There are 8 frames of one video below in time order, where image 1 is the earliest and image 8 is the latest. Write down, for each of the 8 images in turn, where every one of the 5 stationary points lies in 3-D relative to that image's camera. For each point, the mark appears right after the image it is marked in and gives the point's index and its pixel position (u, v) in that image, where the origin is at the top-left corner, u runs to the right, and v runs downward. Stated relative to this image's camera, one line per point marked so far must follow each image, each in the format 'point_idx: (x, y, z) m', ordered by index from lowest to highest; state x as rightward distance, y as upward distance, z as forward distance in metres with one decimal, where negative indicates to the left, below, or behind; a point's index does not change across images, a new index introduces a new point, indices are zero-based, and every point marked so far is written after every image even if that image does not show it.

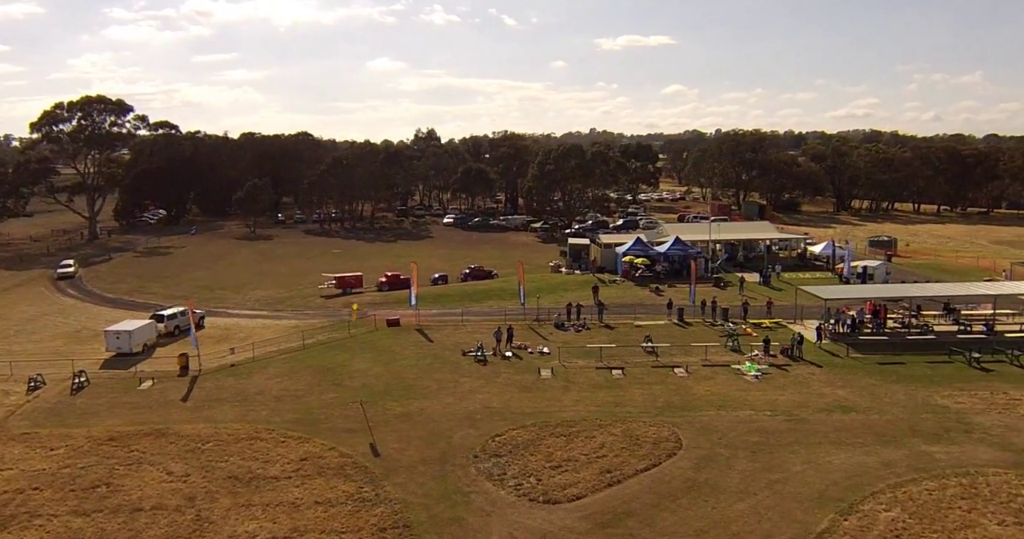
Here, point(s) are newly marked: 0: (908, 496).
0: (+11.5, -6.6, +19.5) m
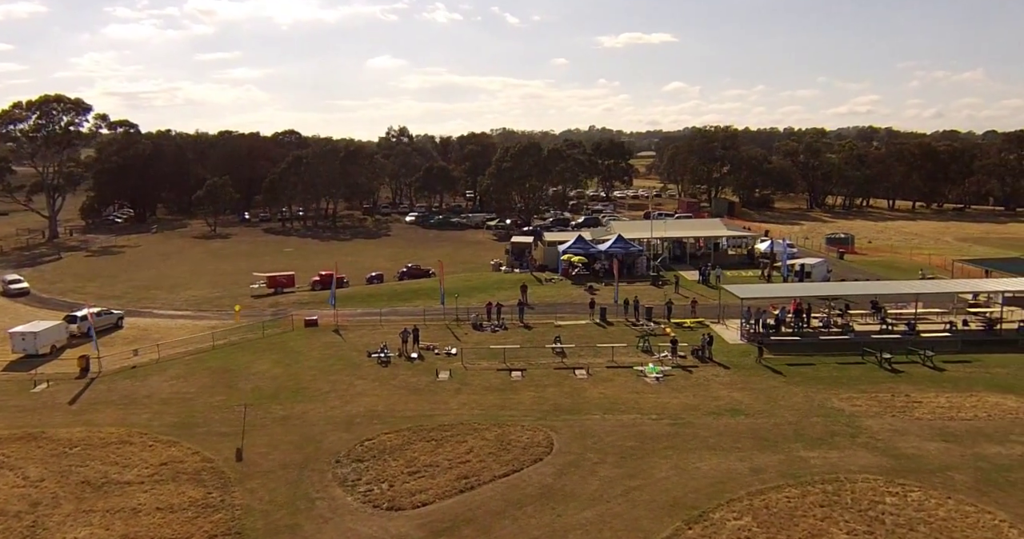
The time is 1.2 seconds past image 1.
0: (+7.1, -6.5, +18.8) m
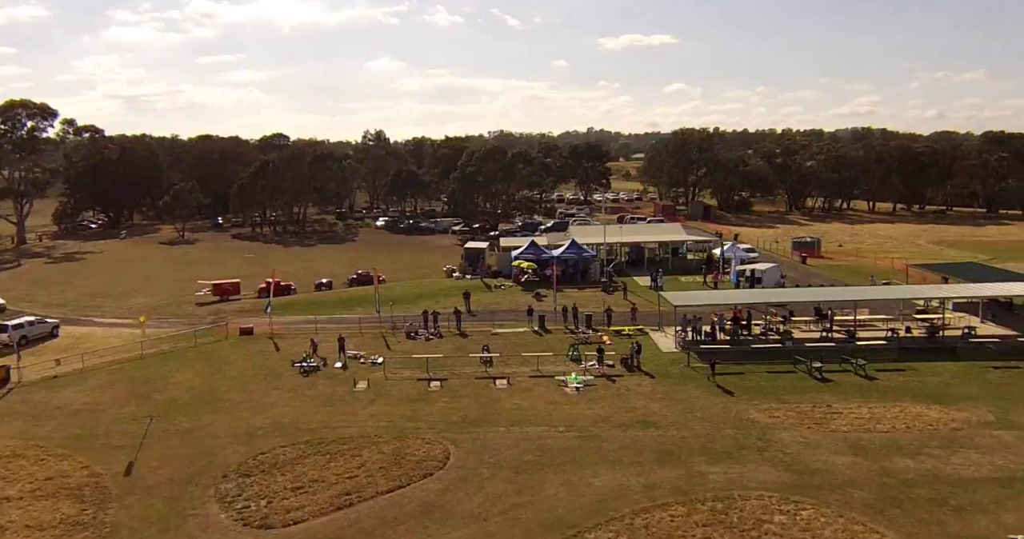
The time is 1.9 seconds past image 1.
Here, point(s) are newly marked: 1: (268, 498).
0: (+3.6, -6.8, +18.1) m
1: (-7.1, -6.7, +19.8) m
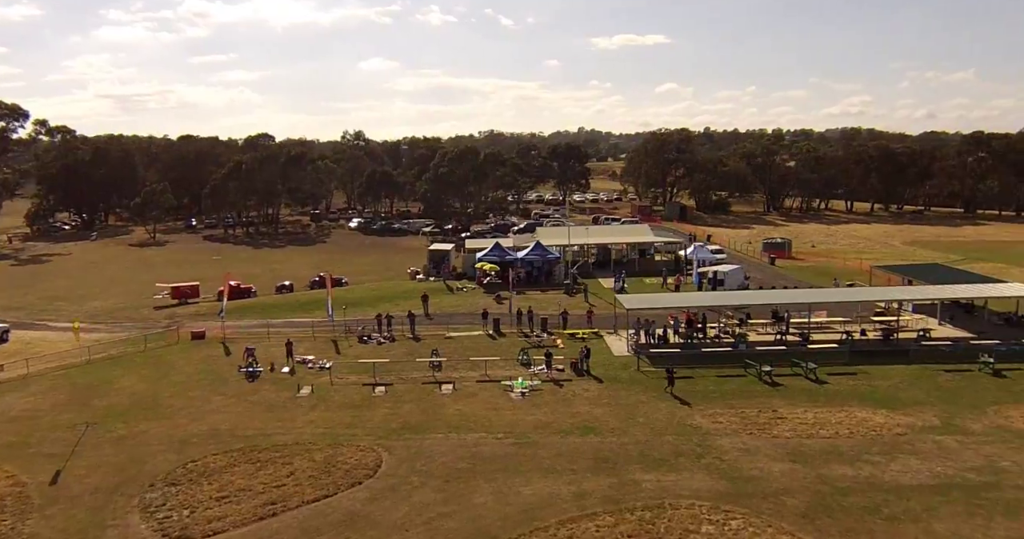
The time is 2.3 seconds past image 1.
0: (+1.6, -6.9, +17.7) m
1: (-9.2, -6.9, +19.4) m
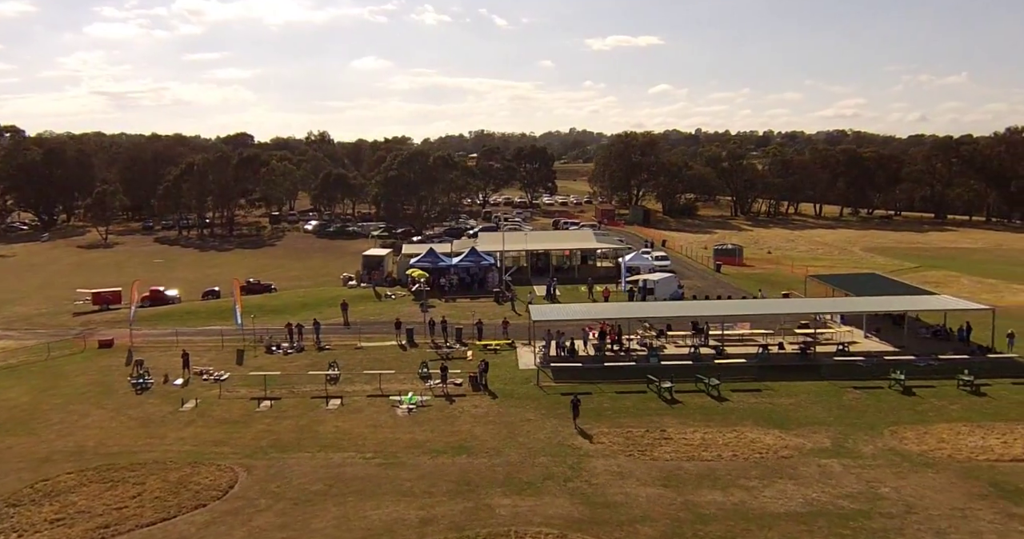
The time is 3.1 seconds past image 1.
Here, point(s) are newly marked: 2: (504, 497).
0: (-2.8, -7.4, +16.9) m
1: (-13.6, -7.3, +18.5) m
2: (-0.2, -6.7, +20.0) m
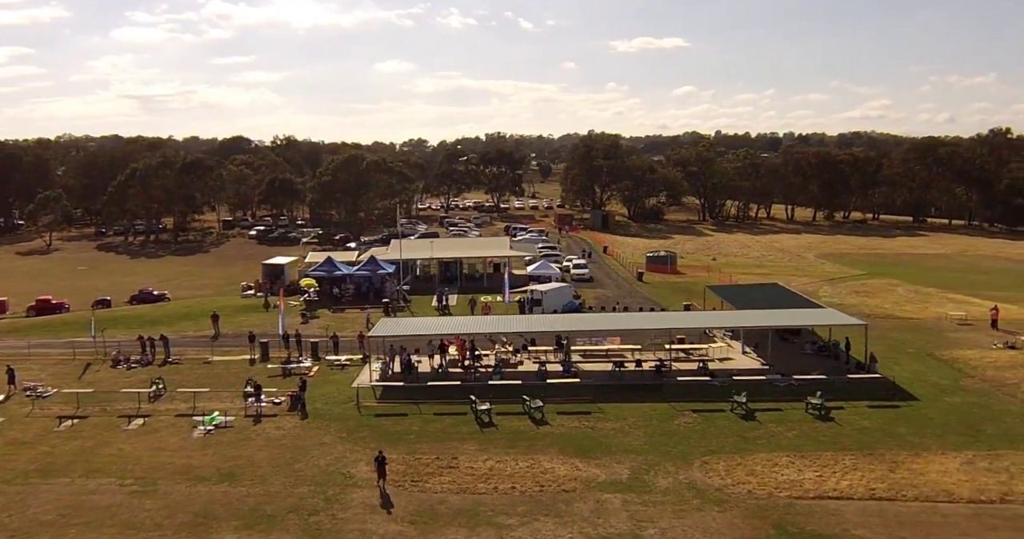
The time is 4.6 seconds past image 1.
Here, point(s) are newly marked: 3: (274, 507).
0: (-10.4, -7.9, +15.7) m
1: (-21.1, -7.8, +17.9) m
2: (-7.7, -7.3, +18.7) m
3: (-6.9, -6.9, +19.9) m
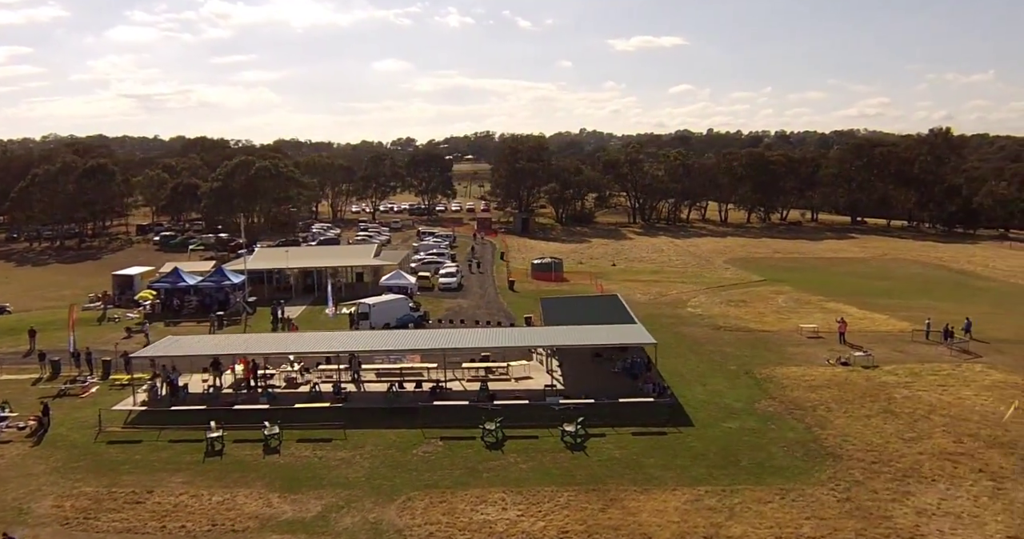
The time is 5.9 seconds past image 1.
0: (-19.9, -8.7, +14.5) m
1: (-30.6, -8.5, +16.9) m
2: (-17.2, -8.0, +17.5) m
3: (-16.4, -7.7, +18.7) m
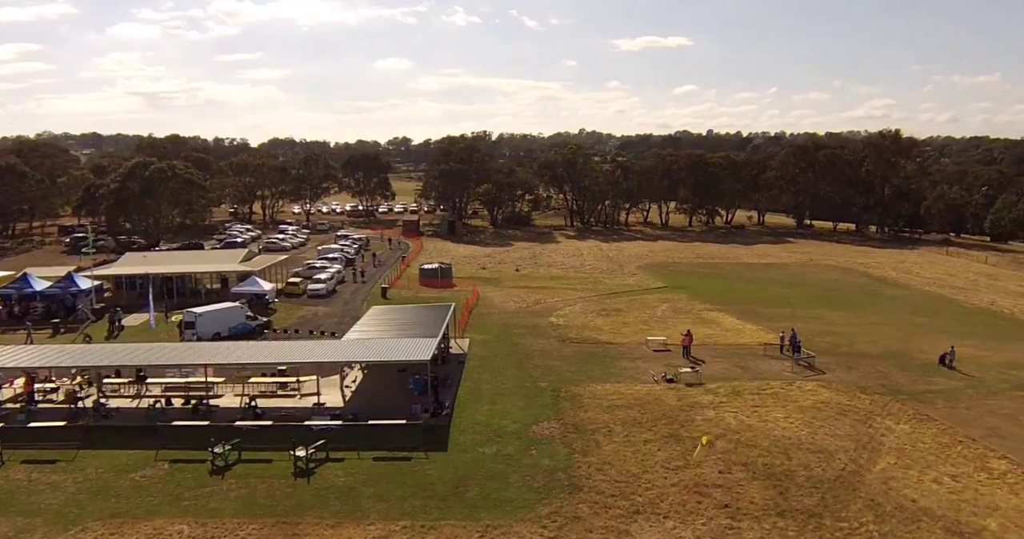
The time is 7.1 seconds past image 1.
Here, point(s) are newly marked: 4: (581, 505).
0: (-29.0, -8.9, +13.5) m
1: (-39.6, -8.8, +16.1) m
2: (-26.1, -8.3, +16.4) m
3: (-25.3, -8.0, +17.5) m
4: (+2.1, -6.9, +19.9) m
